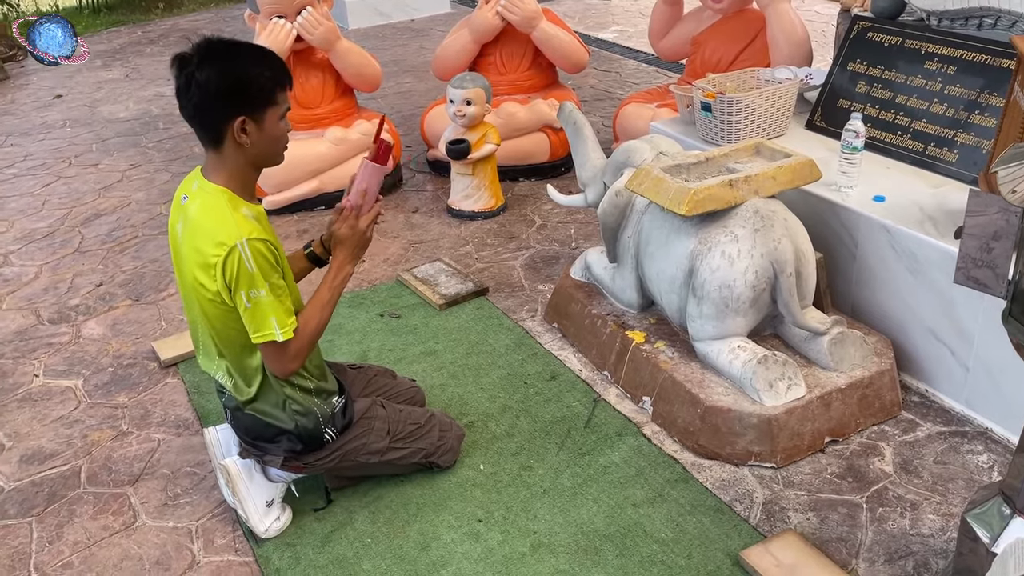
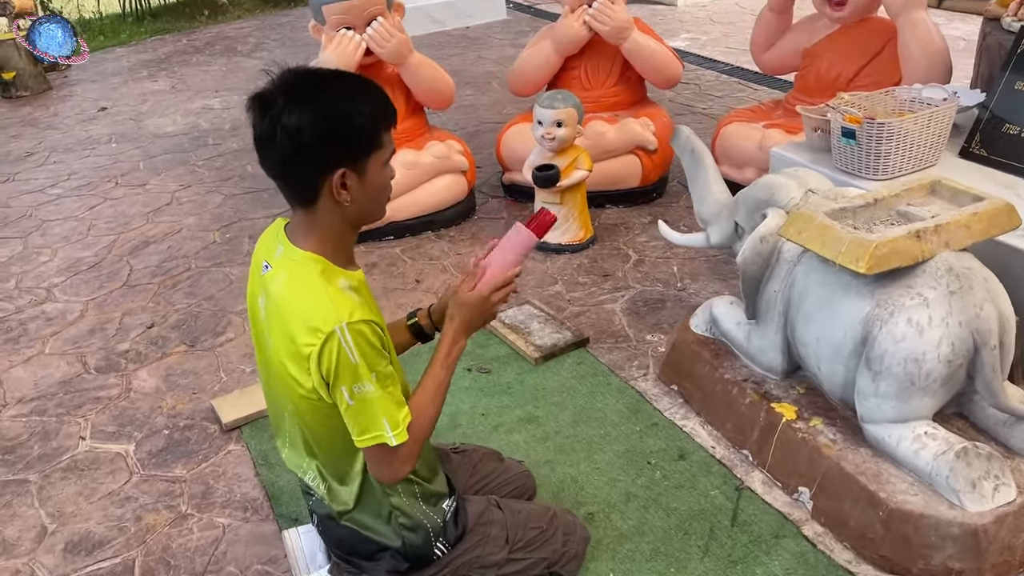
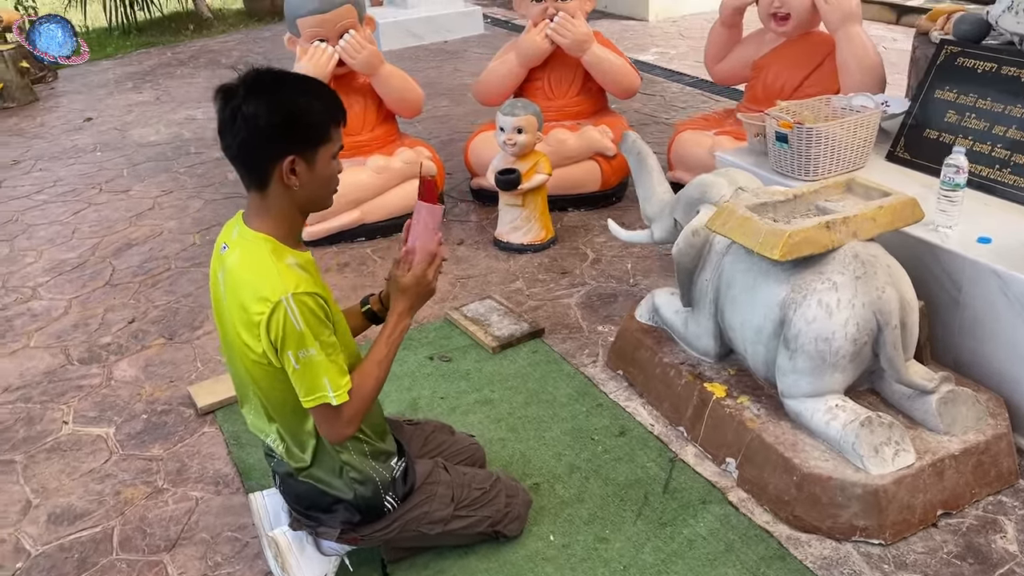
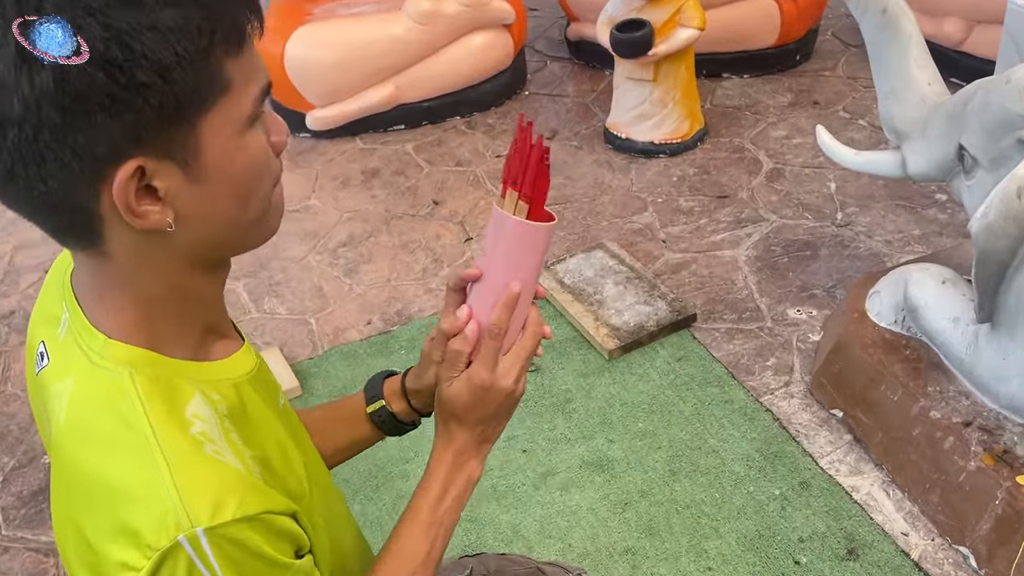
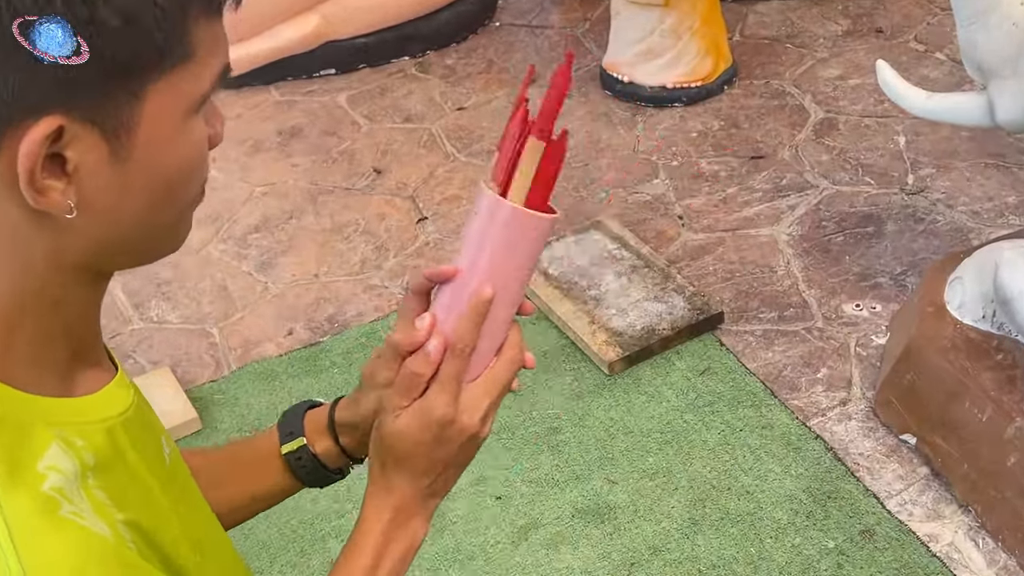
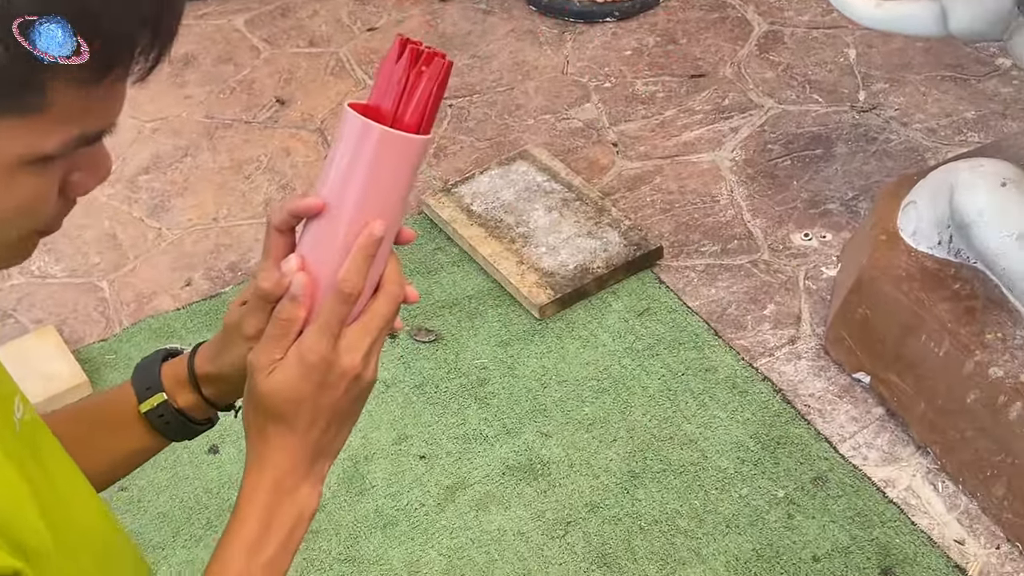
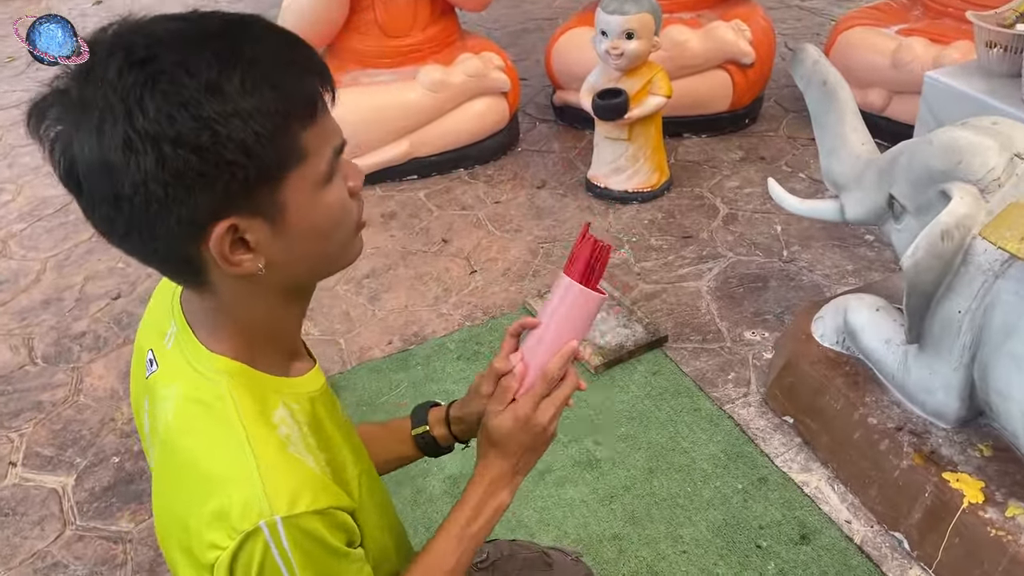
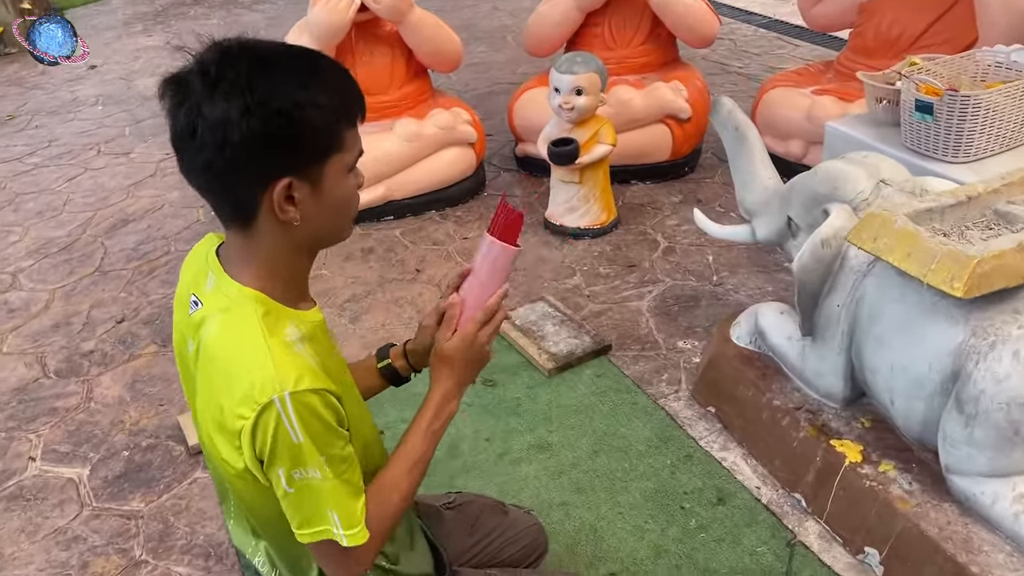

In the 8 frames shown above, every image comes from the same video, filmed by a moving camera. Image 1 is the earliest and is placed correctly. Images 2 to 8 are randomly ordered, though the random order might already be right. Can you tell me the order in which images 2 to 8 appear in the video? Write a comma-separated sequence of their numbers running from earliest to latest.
3, 2, 8, 7, 4, 5, 6
